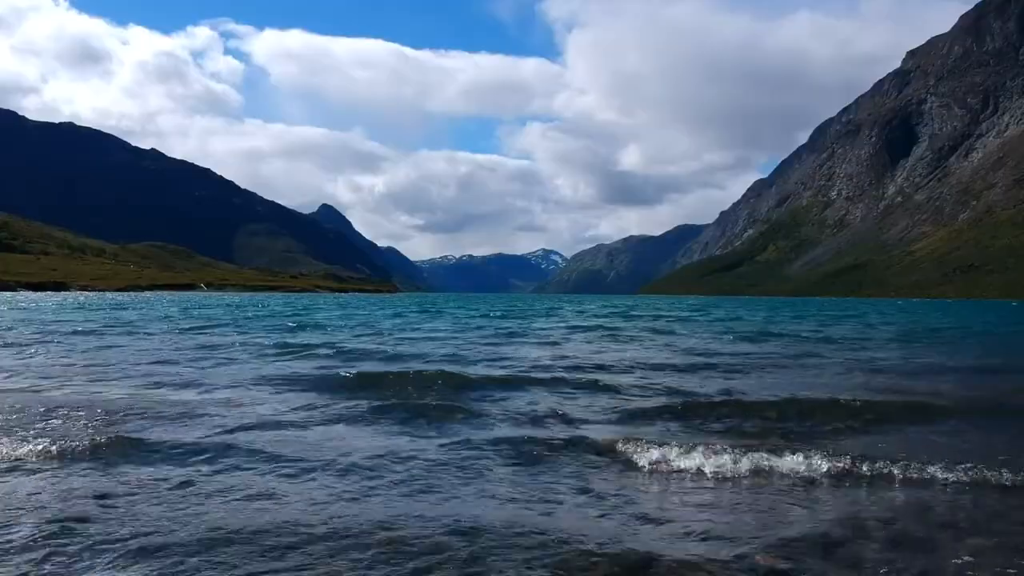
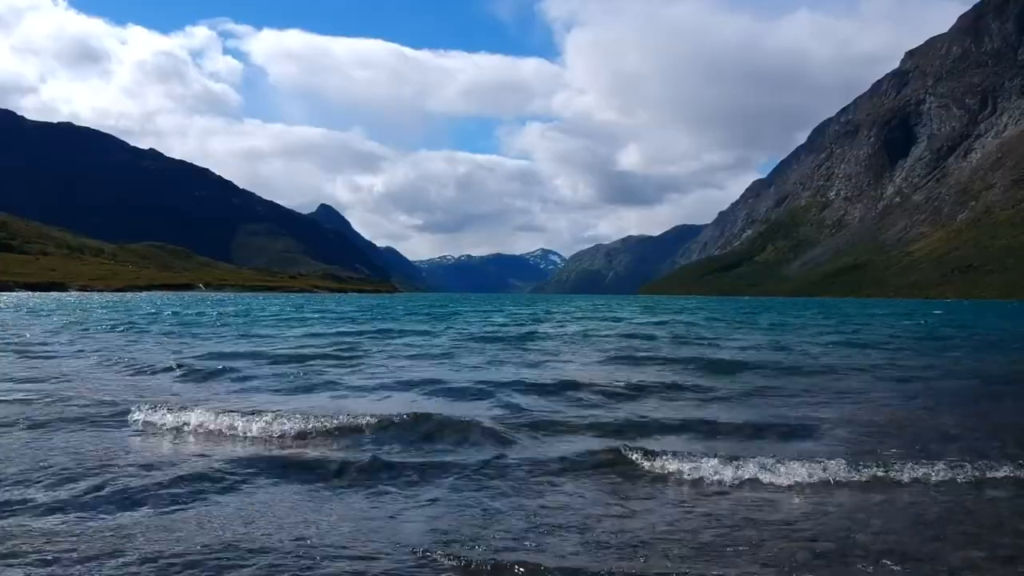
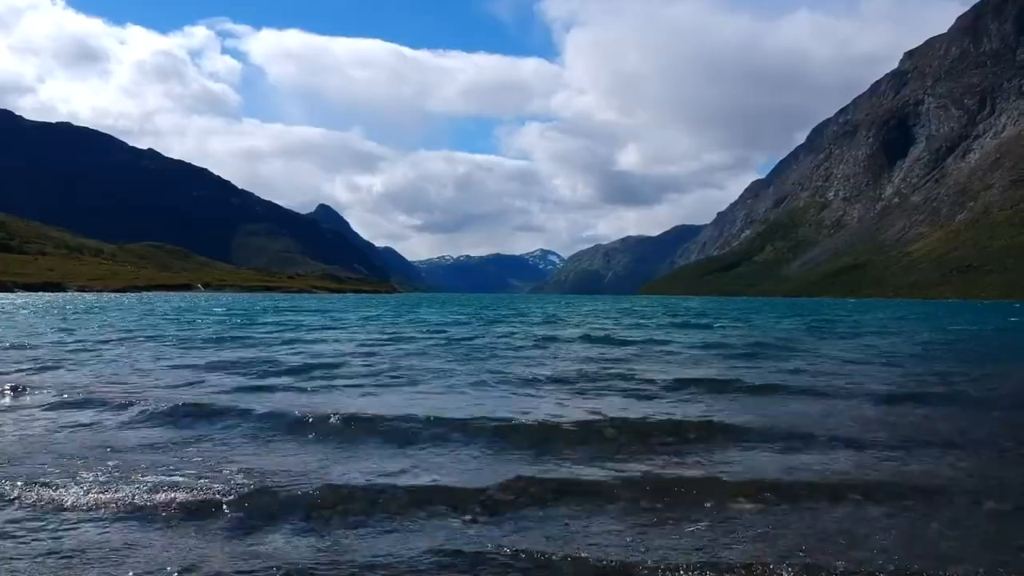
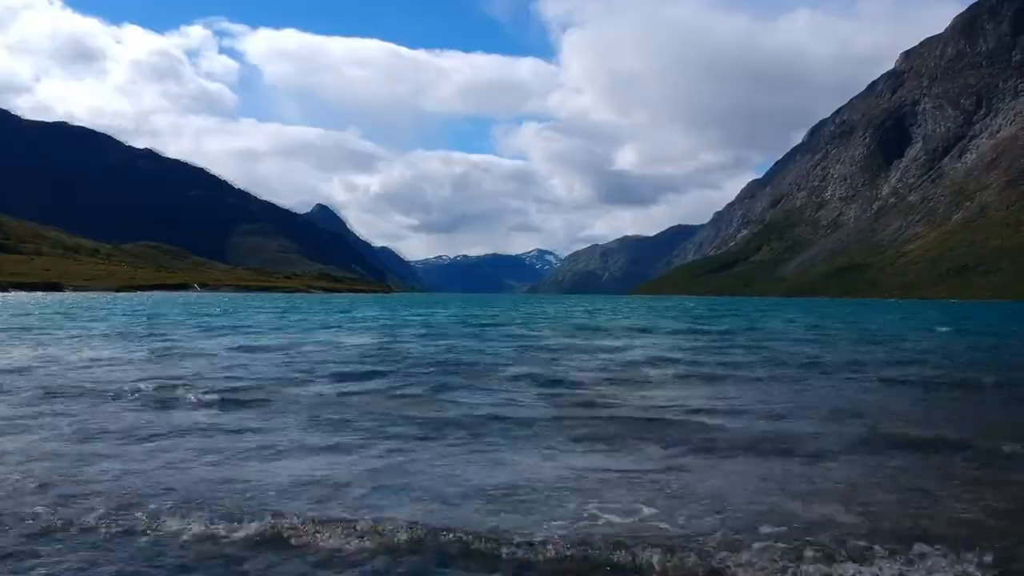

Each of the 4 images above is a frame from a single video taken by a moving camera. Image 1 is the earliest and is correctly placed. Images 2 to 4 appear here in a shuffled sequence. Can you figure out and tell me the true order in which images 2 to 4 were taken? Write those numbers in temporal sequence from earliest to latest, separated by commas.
2, 3, 4
